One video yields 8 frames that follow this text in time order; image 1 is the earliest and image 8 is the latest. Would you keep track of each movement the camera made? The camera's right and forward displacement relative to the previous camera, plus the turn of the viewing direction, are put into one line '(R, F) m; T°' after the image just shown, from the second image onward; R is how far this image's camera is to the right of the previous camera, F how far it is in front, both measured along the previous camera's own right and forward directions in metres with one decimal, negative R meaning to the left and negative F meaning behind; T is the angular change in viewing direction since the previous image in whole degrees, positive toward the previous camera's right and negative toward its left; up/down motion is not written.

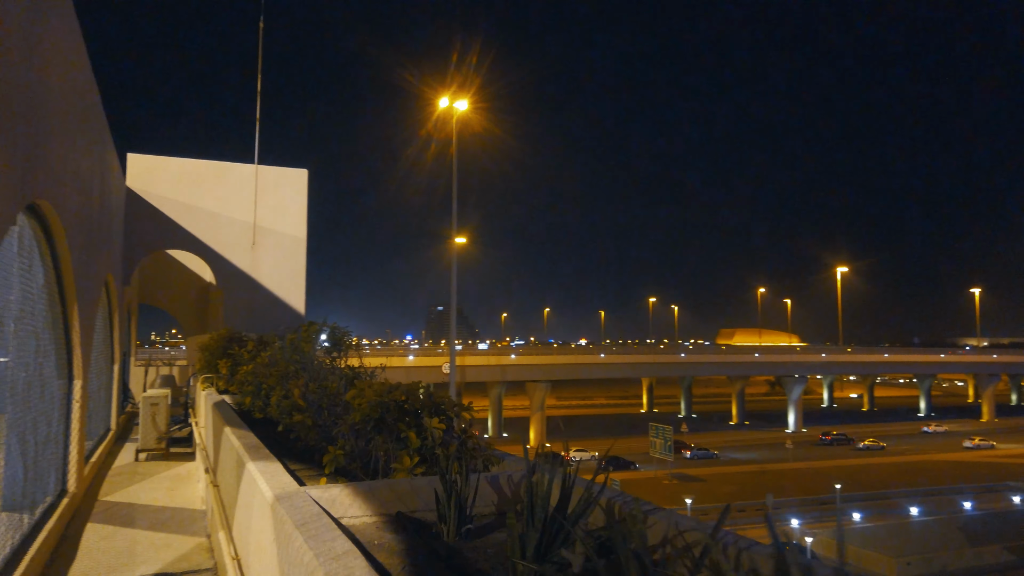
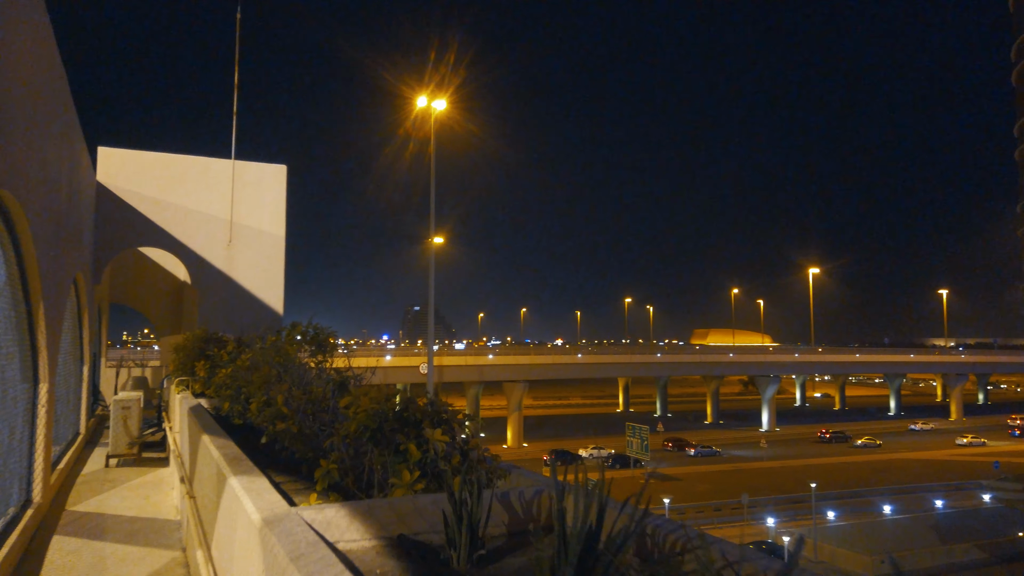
(-0.1, +0.1) m; +2°
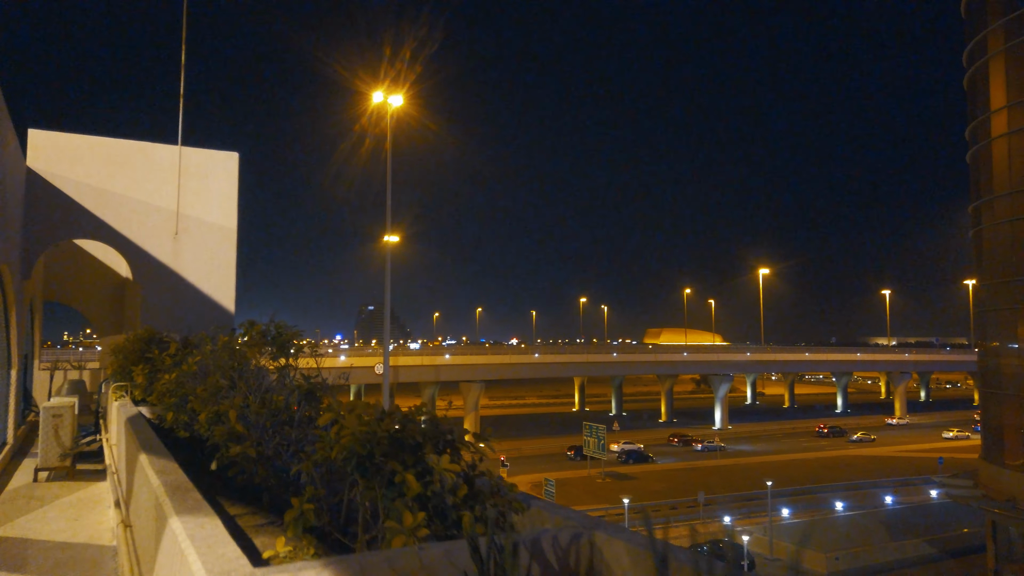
(-0.1, +0.4) m; +4°
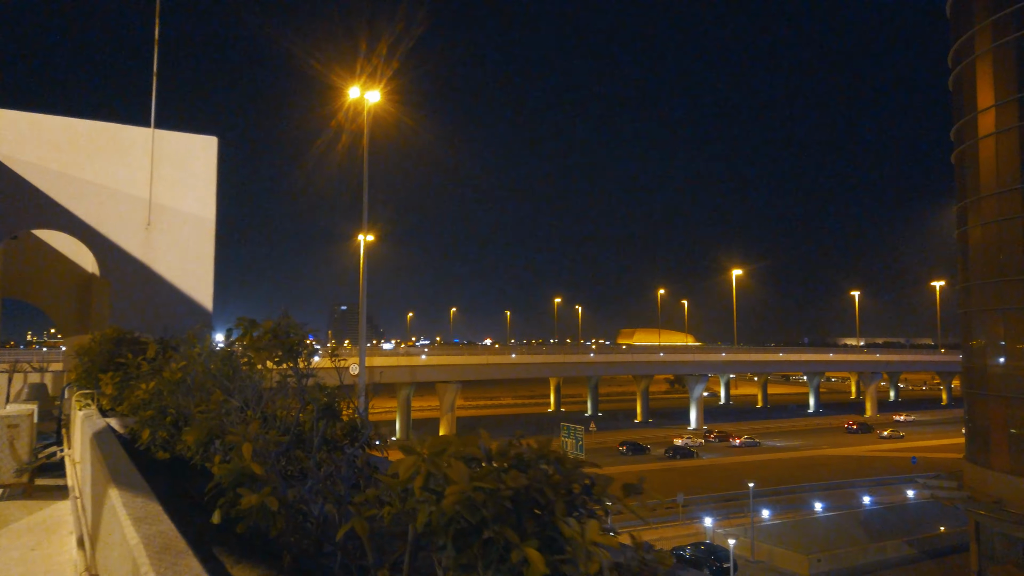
(-0.3, +0.5) m; +2°
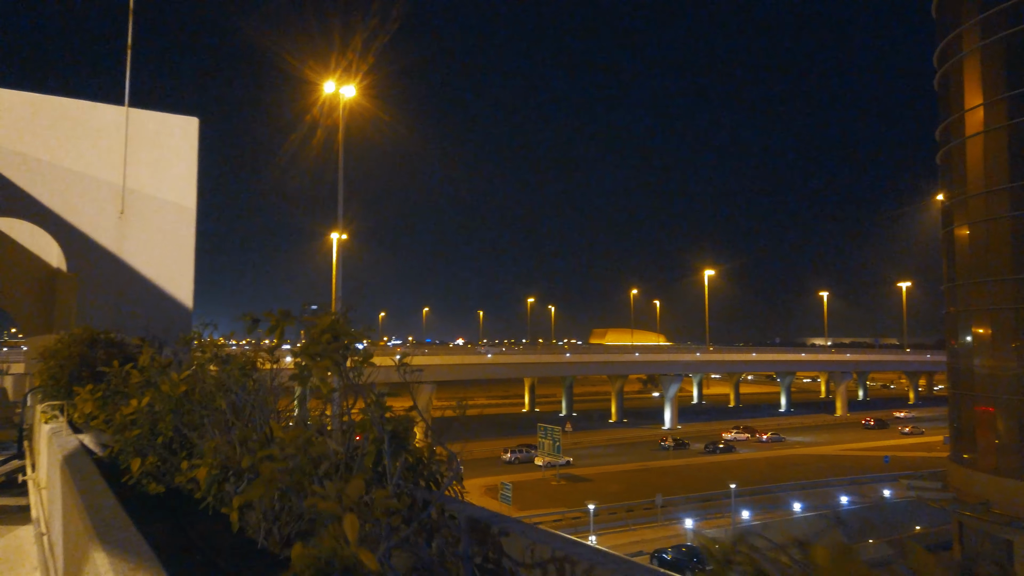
(-0.3, +0.5) m; +2°
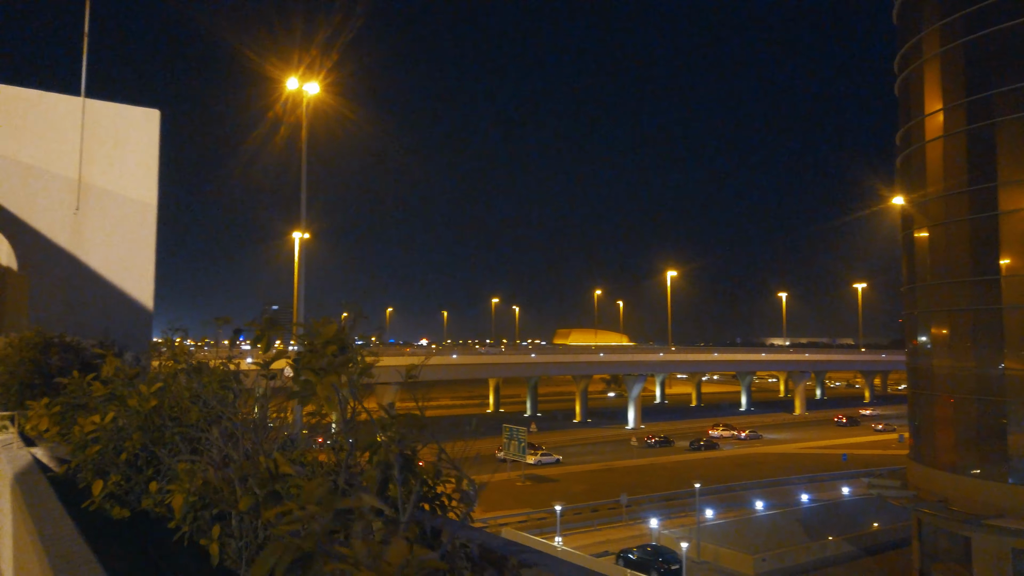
(-0.1, +0.2) m; +3°
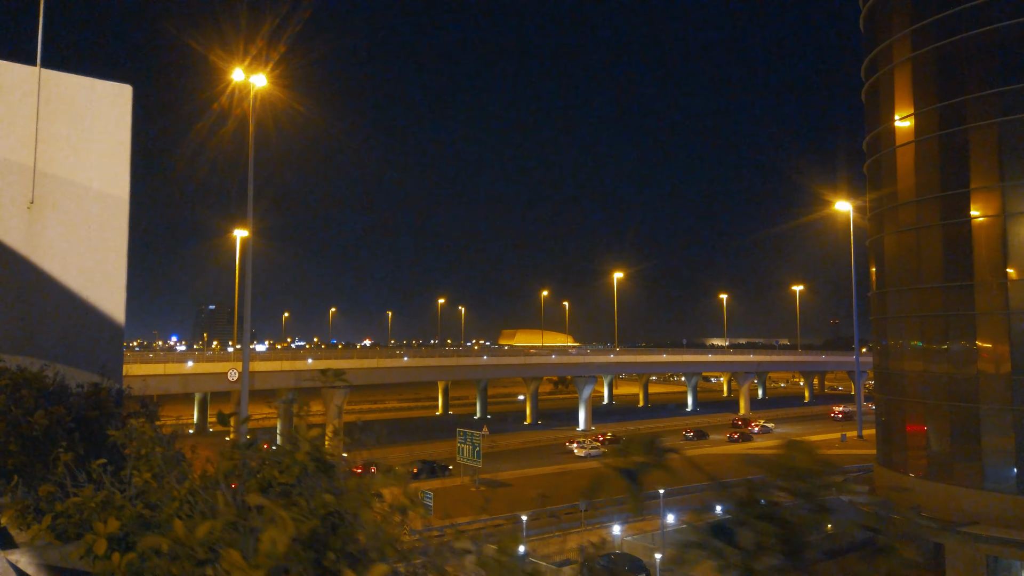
(-0.7, +0.8) m; +5°
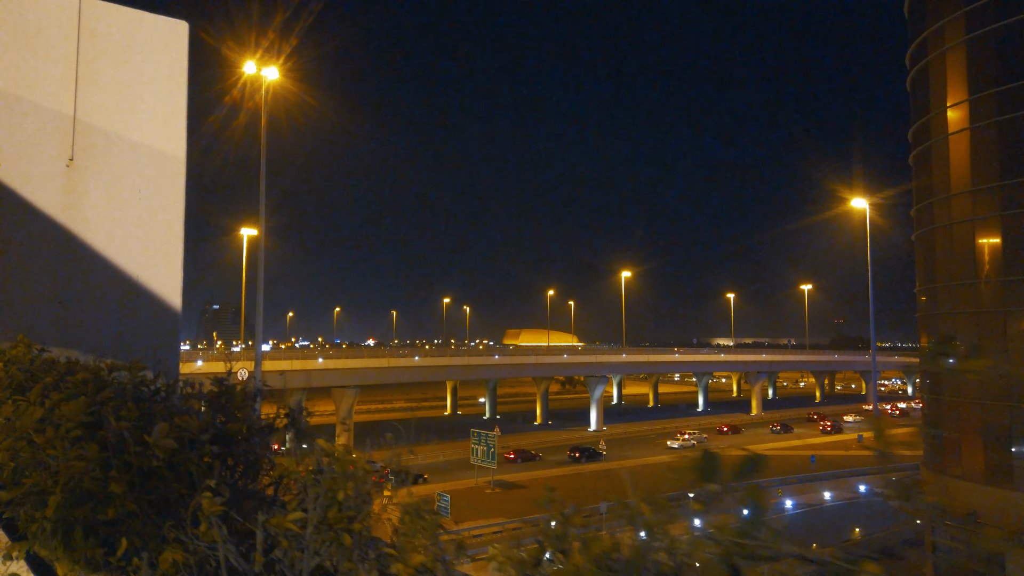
(-0.8, +0.8) m; 0°
